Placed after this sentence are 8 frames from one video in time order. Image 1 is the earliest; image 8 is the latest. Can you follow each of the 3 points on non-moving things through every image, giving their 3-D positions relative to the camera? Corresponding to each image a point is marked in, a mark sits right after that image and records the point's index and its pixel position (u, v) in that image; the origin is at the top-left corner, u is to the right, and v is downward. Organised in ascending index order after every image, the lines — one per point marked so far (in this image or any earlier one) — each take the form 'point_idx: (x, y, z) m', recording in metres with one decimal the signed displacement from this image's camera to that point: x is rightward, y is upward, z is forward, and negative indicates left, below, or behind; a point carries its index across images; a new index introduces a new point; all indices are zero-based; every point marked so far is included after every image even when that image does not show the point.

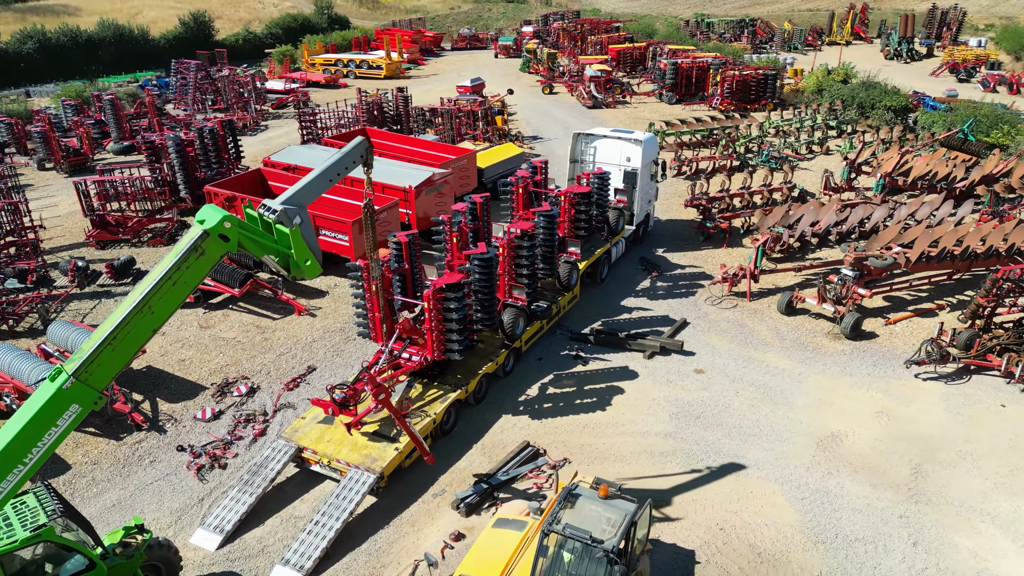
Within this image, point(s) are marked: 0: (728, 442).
0: (+3.0, -2.2, +10.3) m
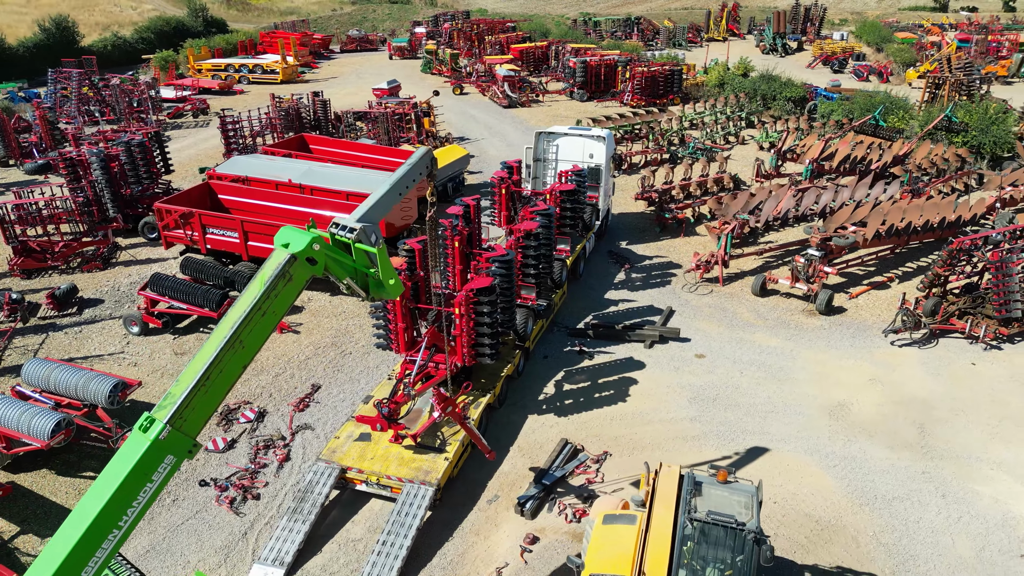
0: (+3.5, -1.9, +10.8) m
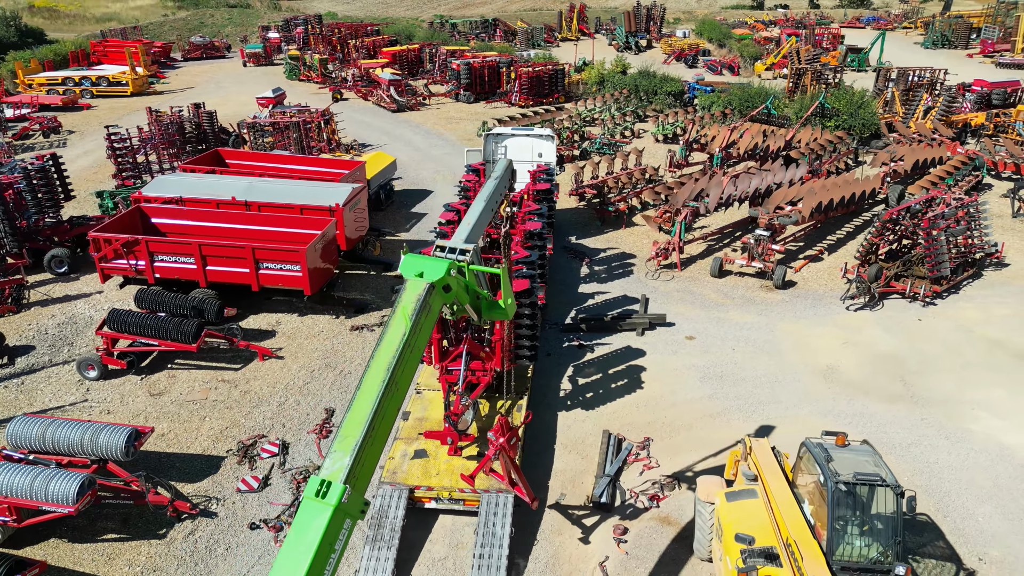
0: (+3.9, -1.6, +11.6) m
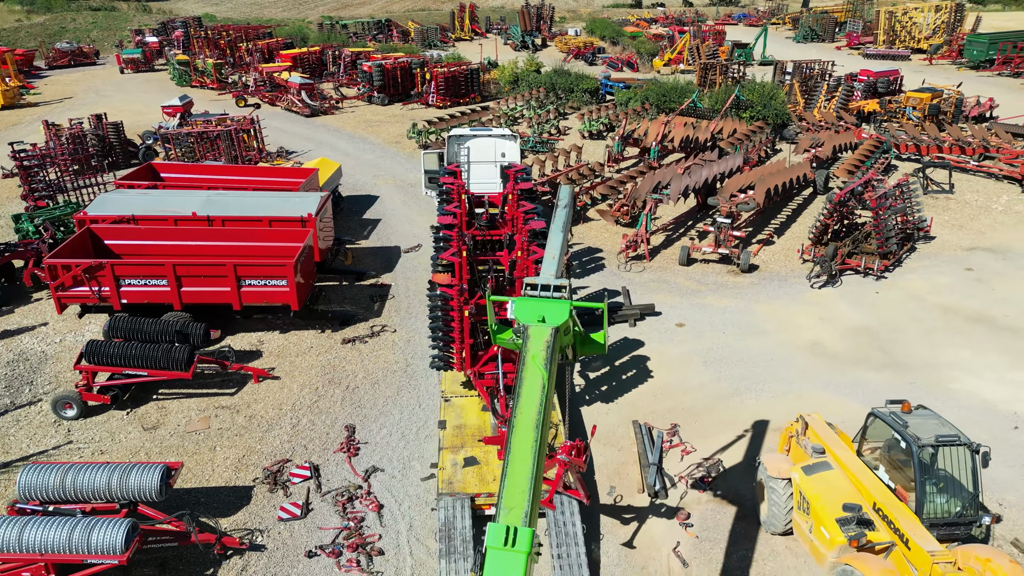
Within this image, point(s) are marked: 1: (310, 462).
0: (+4.1, -1.4, +12.2) m
1: (-2.7, -2.3, +10.0) m
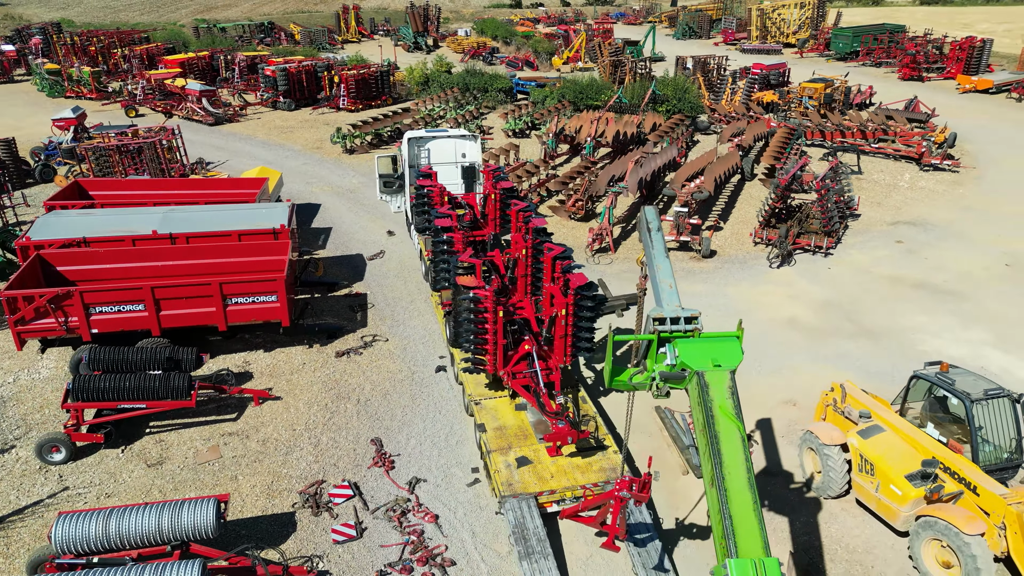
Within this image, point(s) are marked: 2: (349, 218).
0: (+4.1, -1.1, +12.8) m
1: (-2.1, -2.5, +9.6) m
2: (-4.2, +1.8, +19.1) m
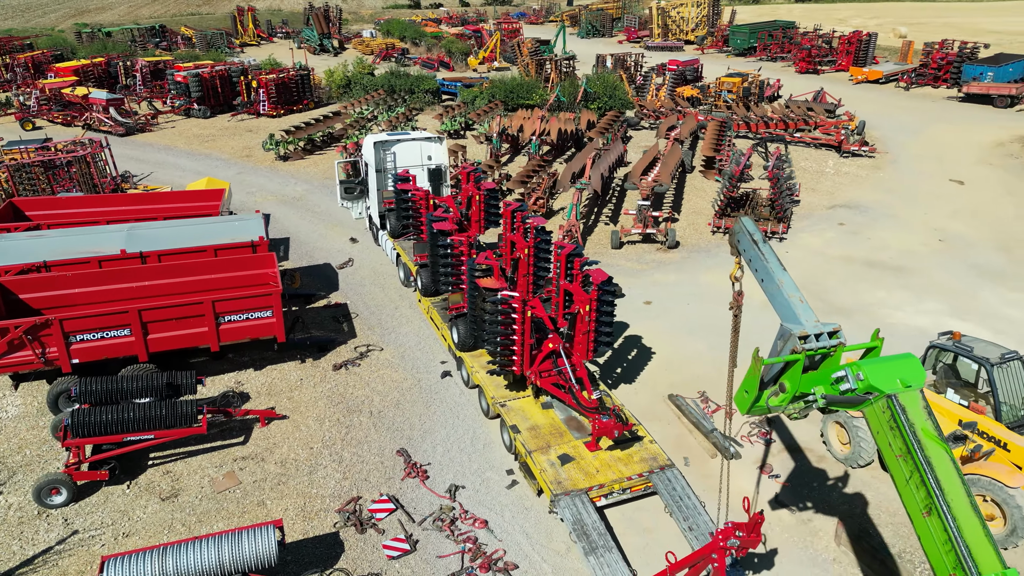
0: (+4.1, -0.8, +13.4) m
1: (-1.6, -2.6, +9.4) m
2: (-5.2, +1.5, +18.5) m
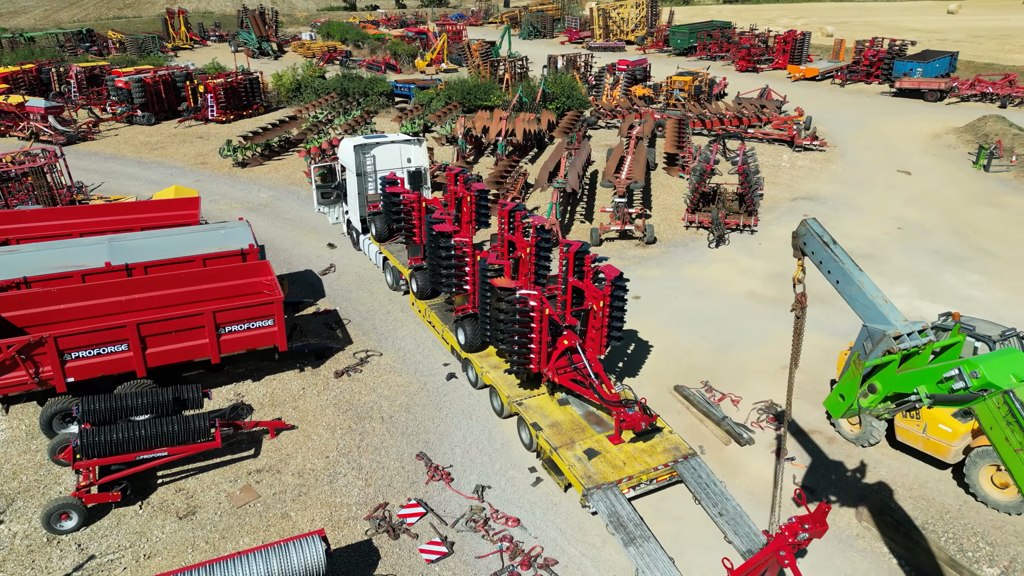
0: (+4.0, -0.7, +13.8) m
1: (-1.3, -2.7, +9.3) m
2: (-5.7, +1.3, +18.1) m
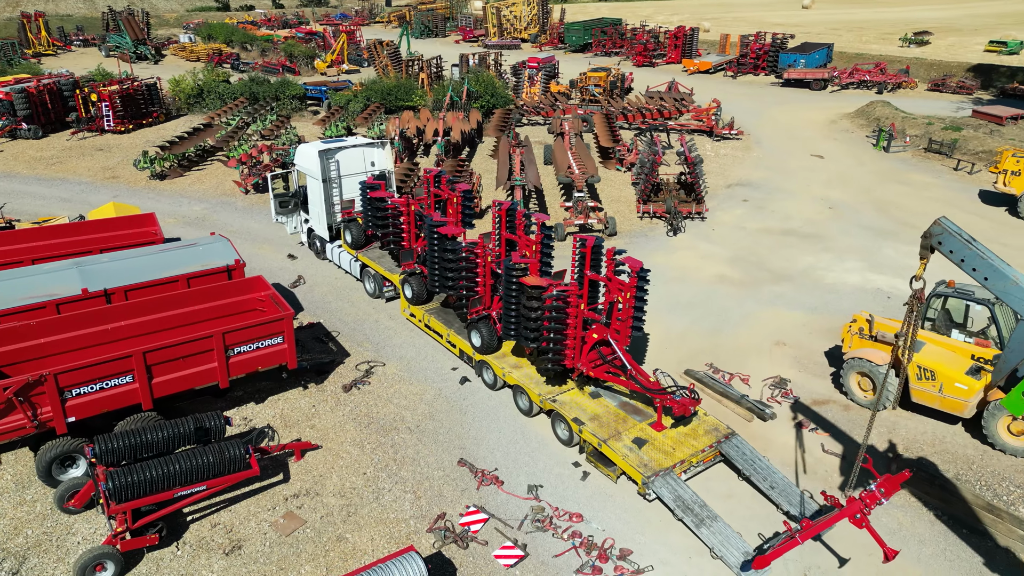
0: (+3.9, -0.4, +14.4) m
1: (-0.6, -2.7, +9.2) m
2: (-6.5, +0.9, +17.2) m
